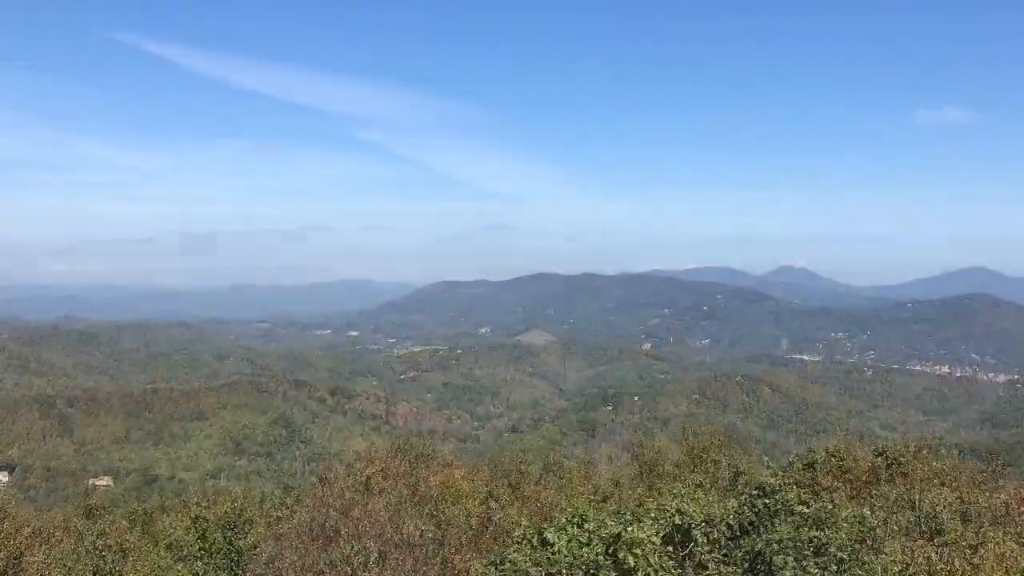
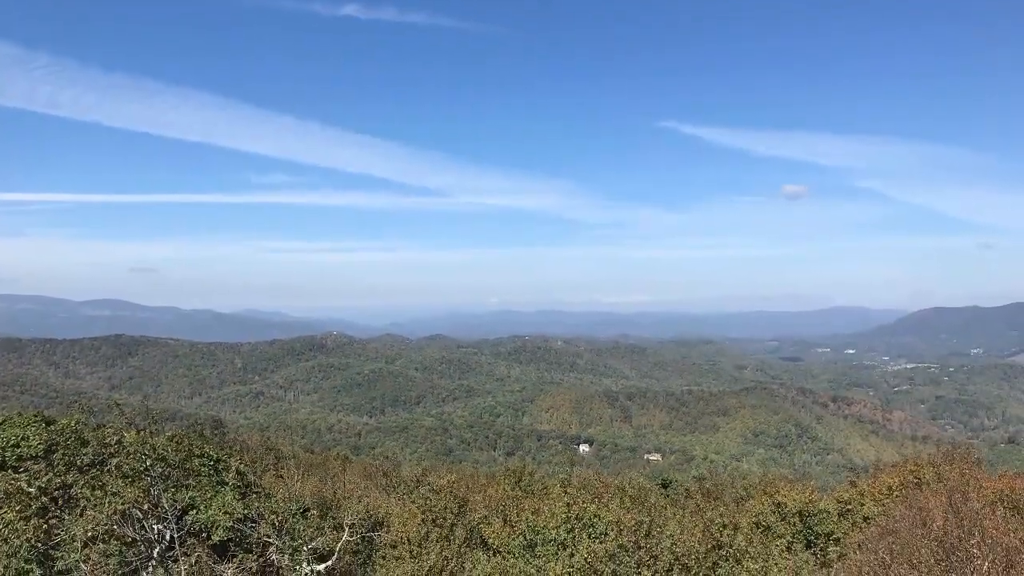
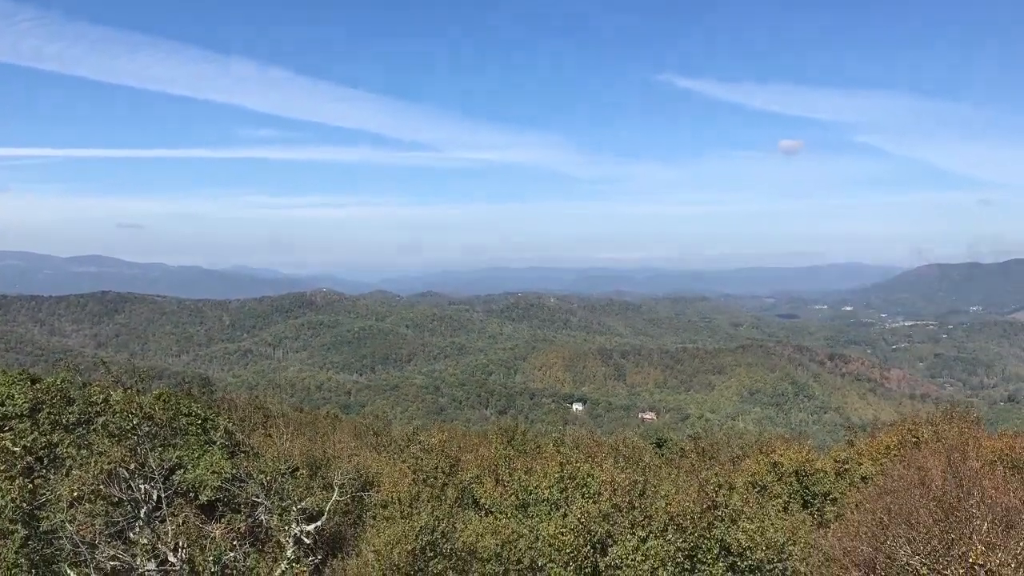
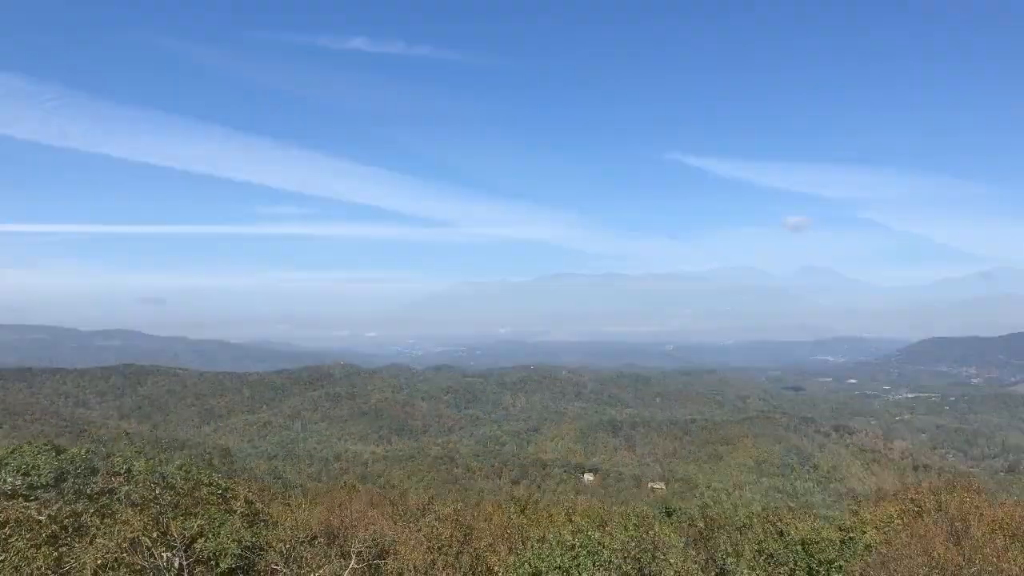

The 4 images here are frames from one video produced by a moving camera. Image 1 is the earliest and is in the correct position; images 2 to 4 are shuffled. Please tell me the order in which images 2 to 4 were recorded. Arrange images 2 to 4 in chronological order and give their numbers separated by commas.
4, 2, 3
